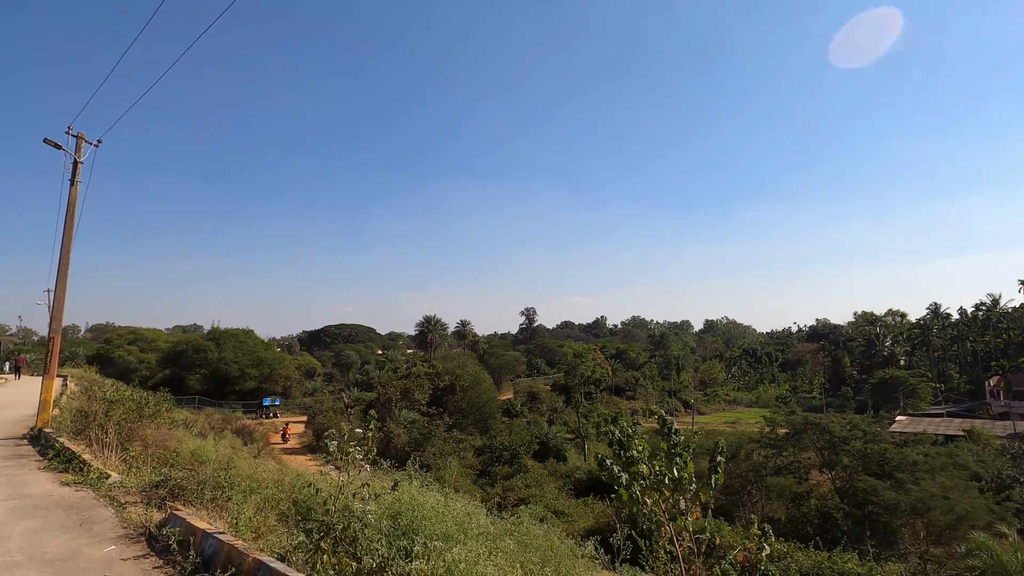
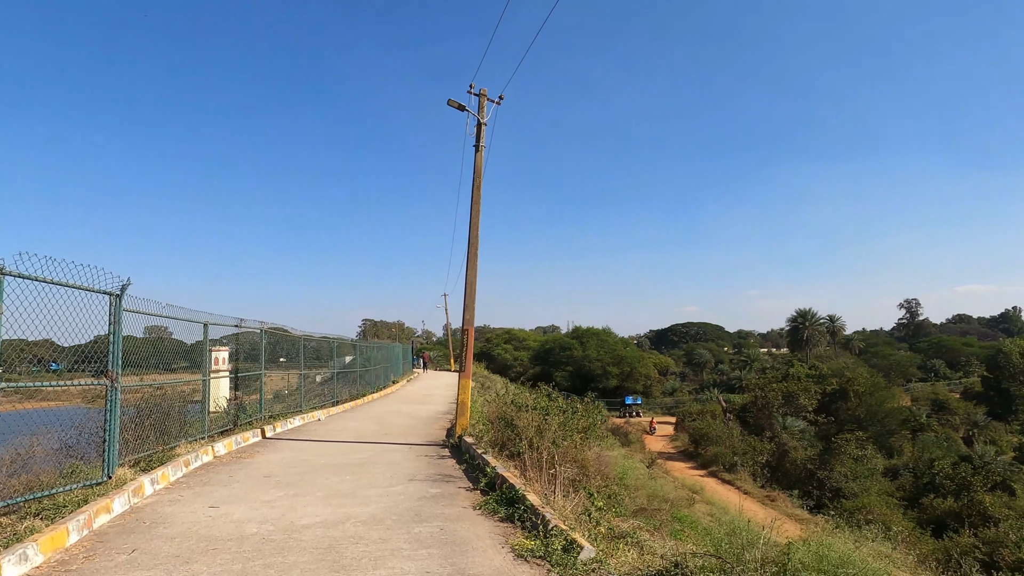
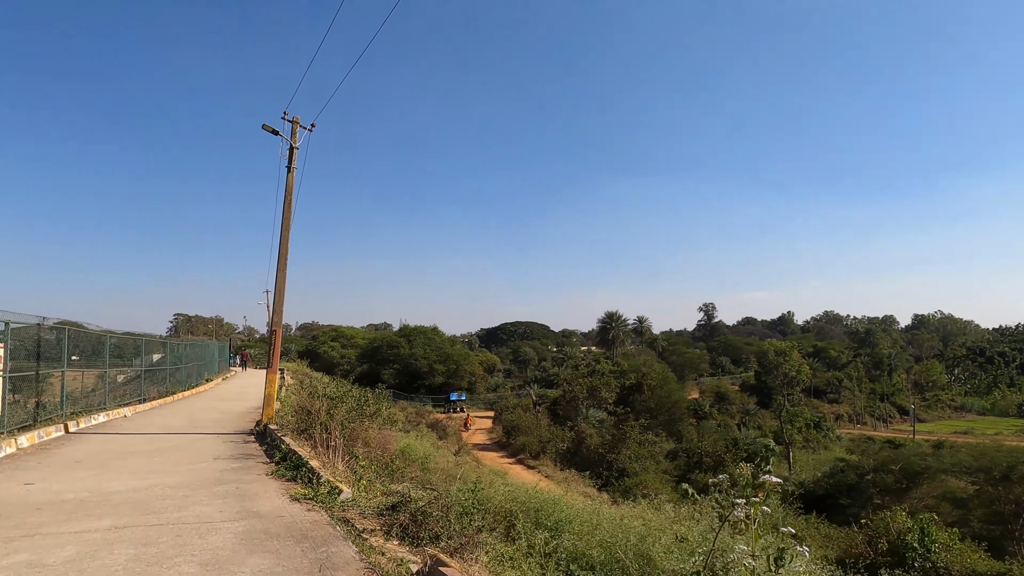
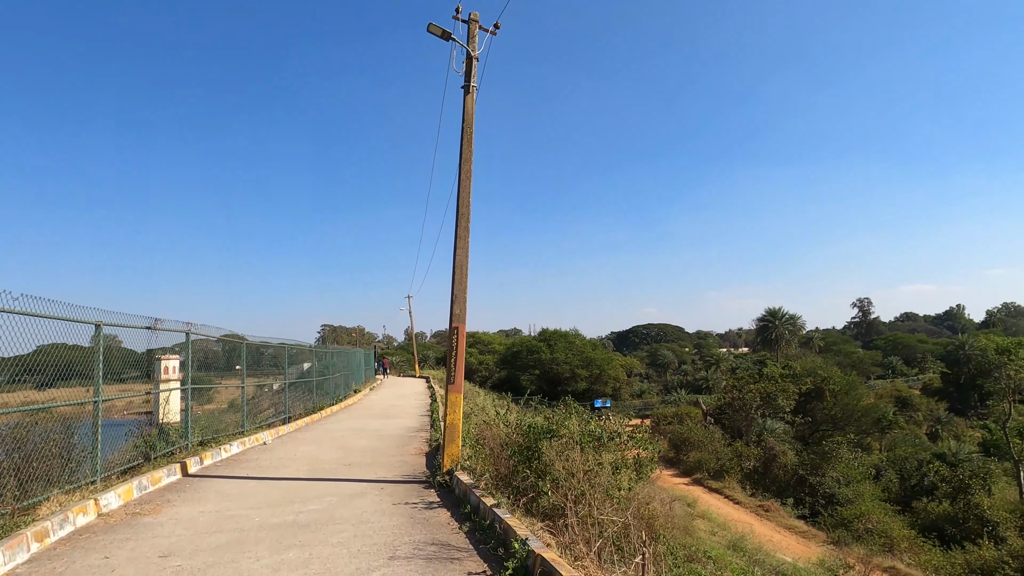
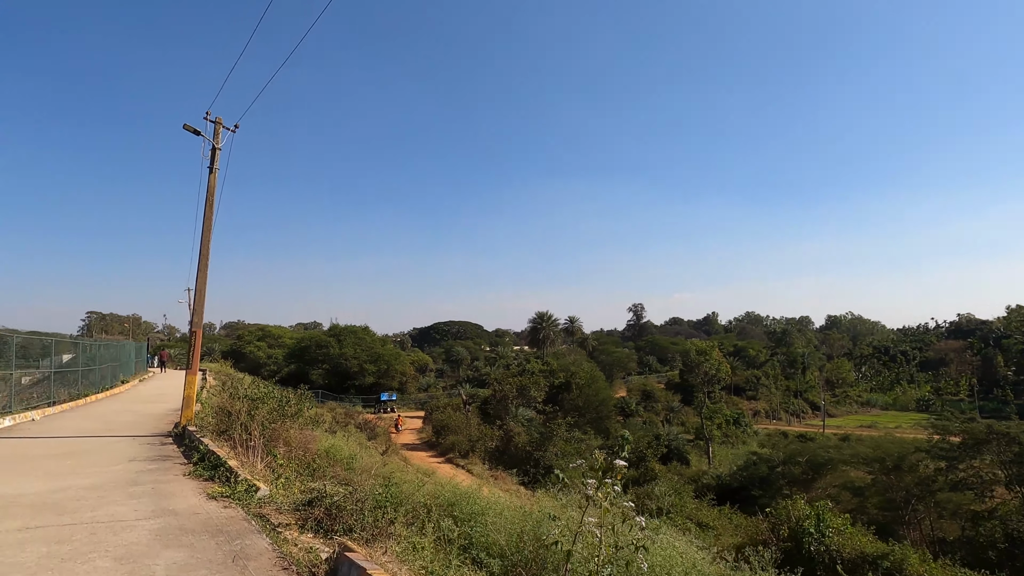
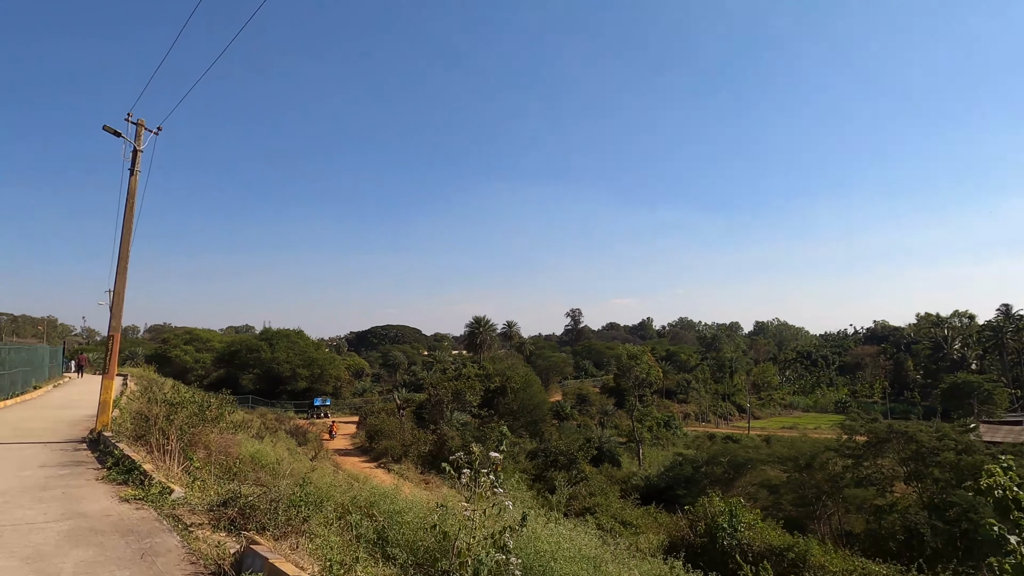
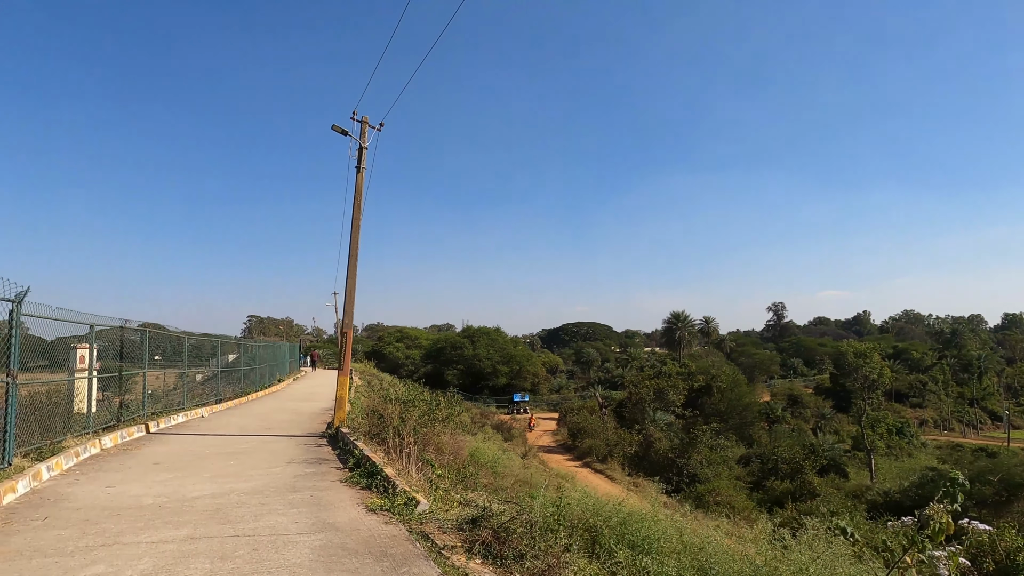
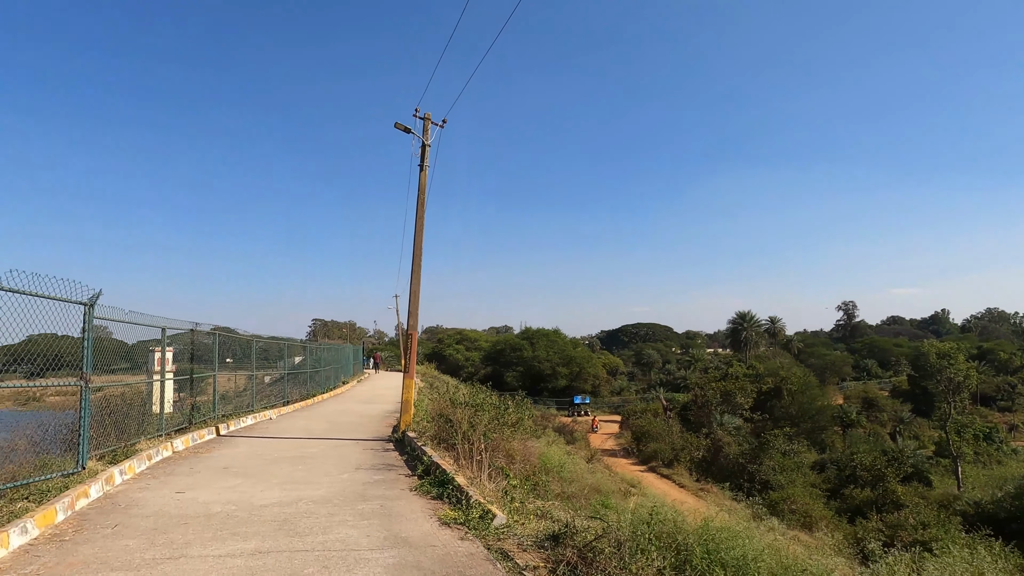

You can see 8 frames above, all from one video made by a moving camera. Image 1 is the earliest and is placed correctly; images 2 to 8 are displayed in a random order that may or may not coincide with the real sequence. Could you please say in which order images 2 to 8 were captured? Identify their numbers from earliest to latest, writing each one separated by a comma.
6, 5, 3, 7, 8, 2, 4
